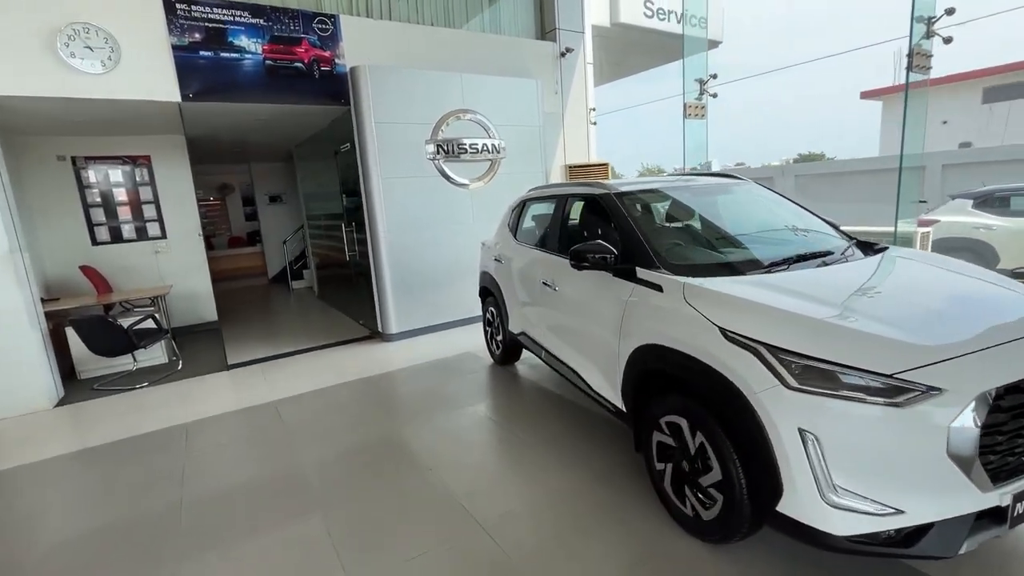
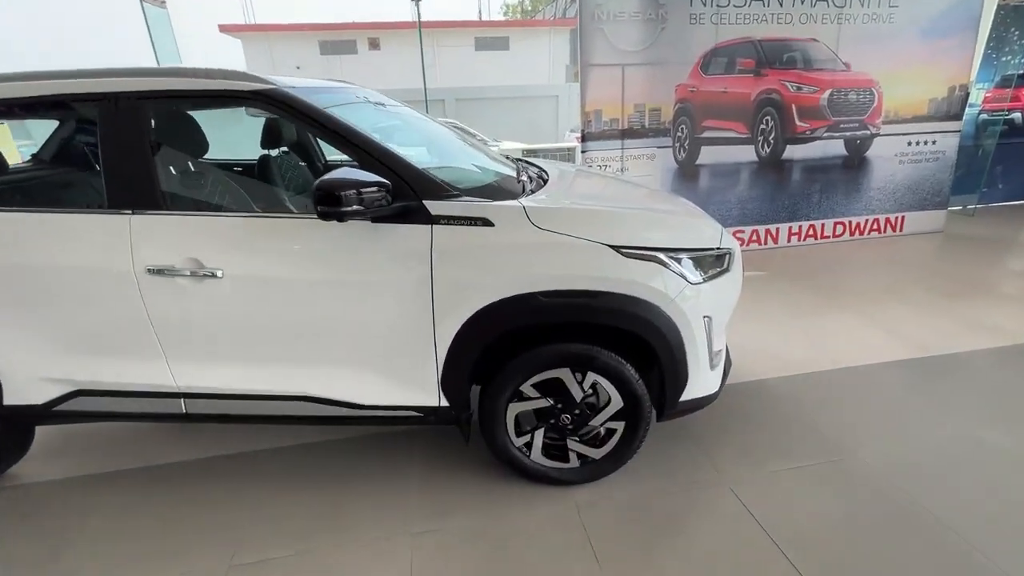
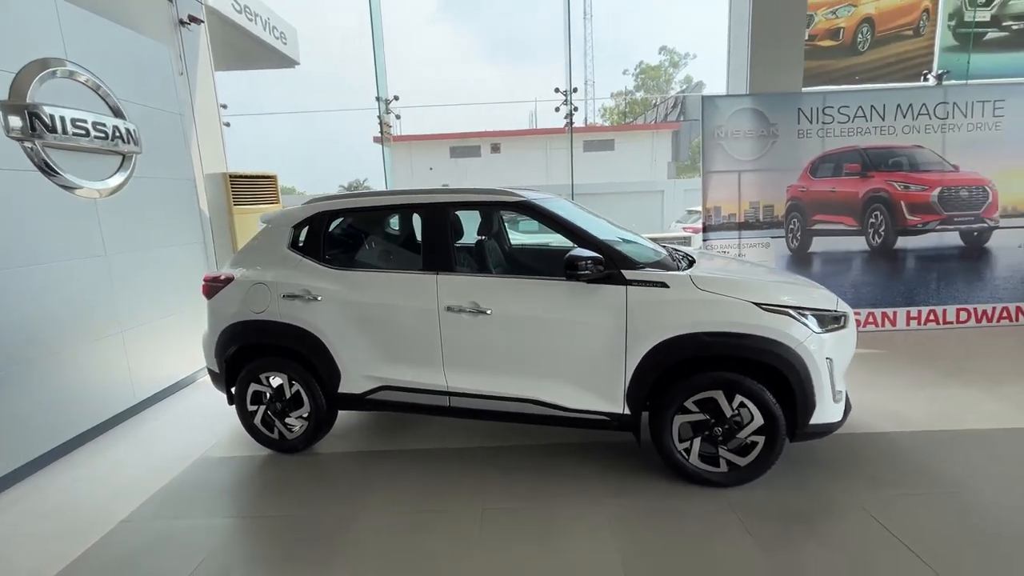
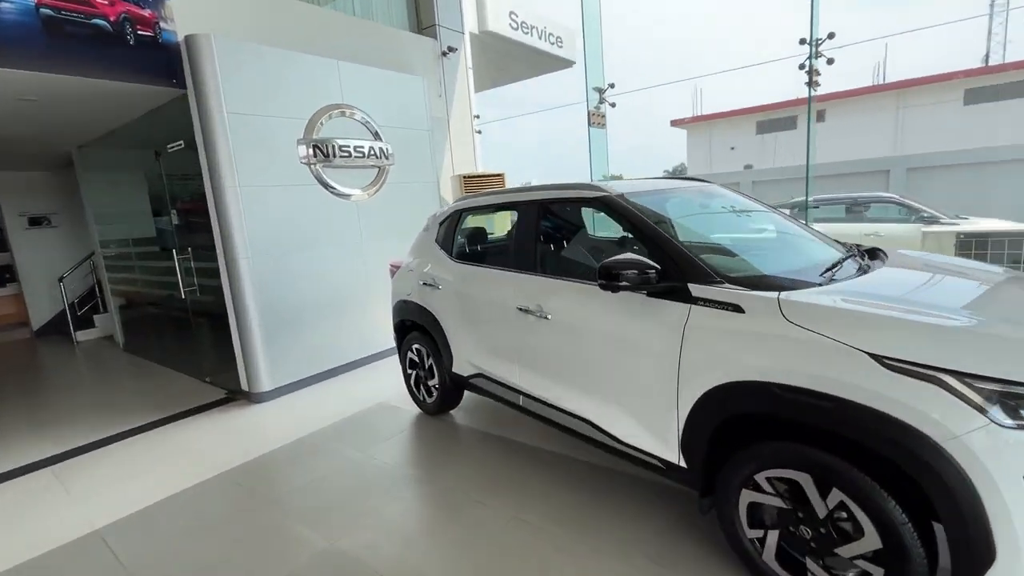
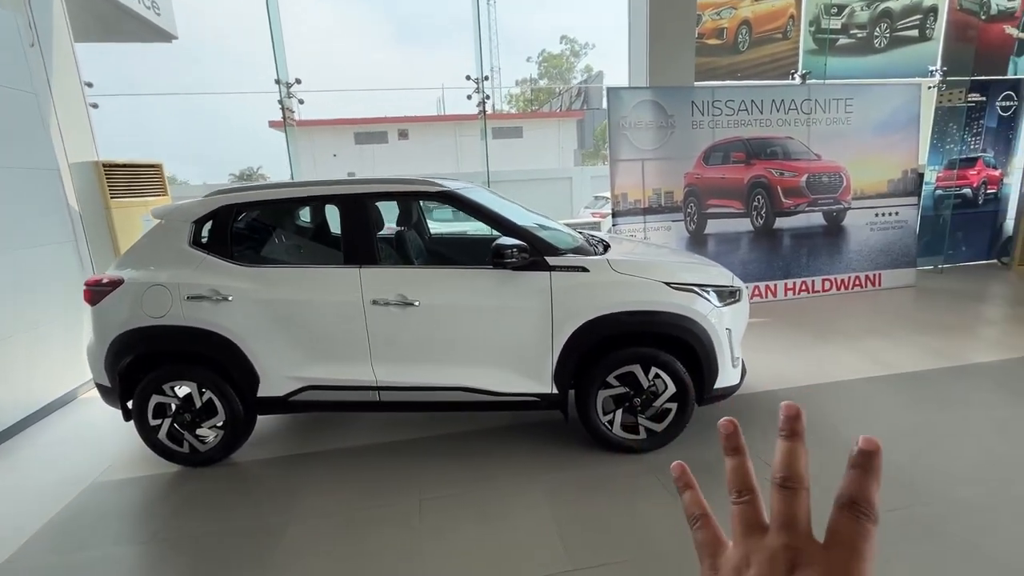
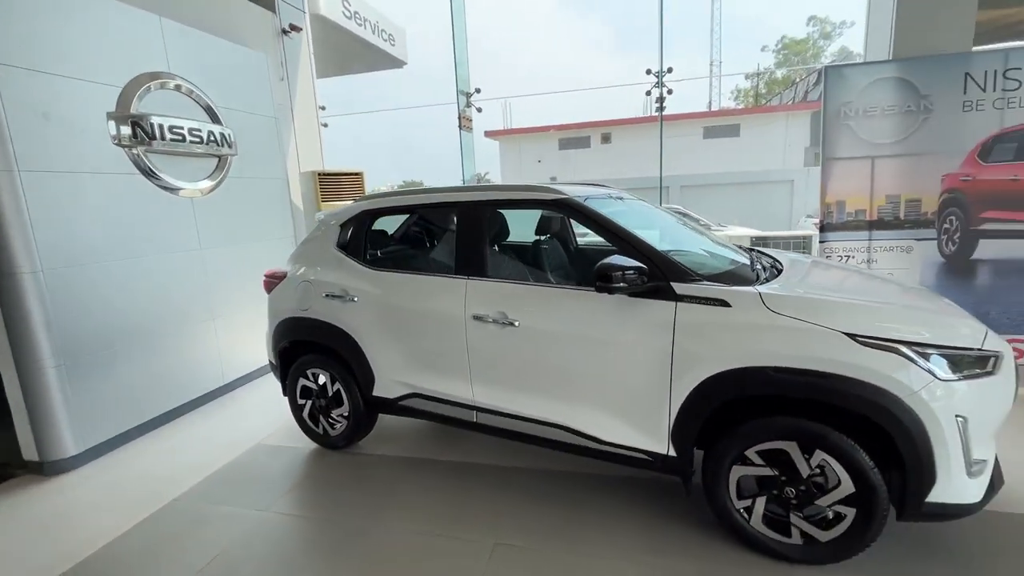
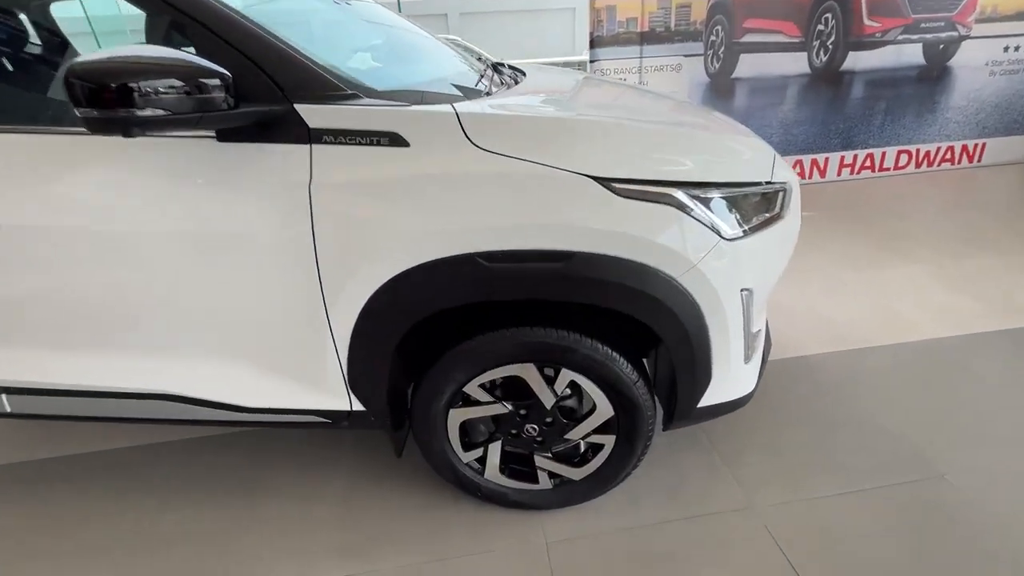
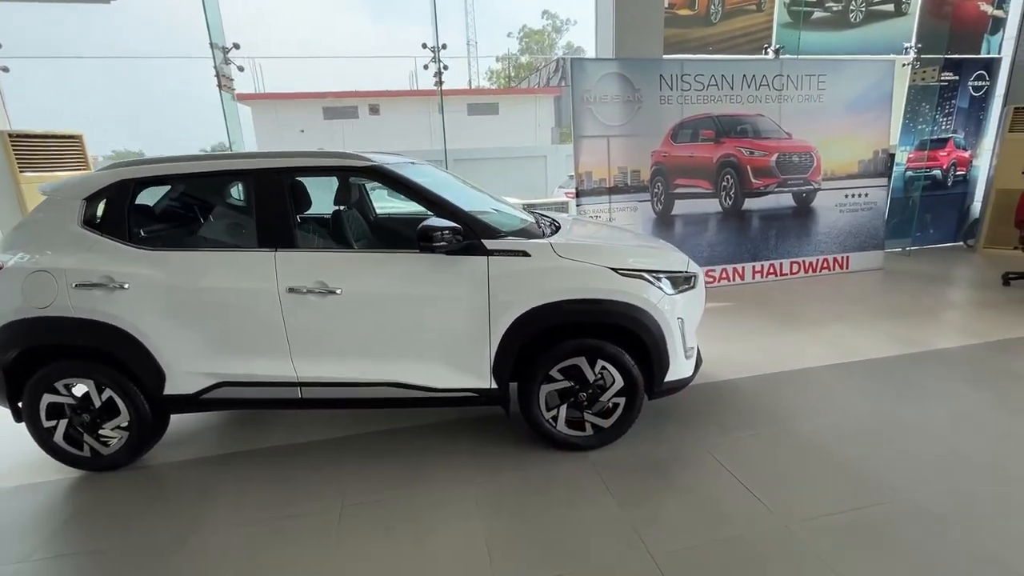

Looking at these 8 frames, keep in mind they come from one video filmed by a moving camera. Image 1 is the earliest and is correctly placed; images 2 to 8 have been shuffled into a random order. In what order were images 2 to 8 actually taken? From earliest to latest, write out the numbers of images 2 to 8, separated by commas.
4, 6, 3, 5, 8, 2, 7
